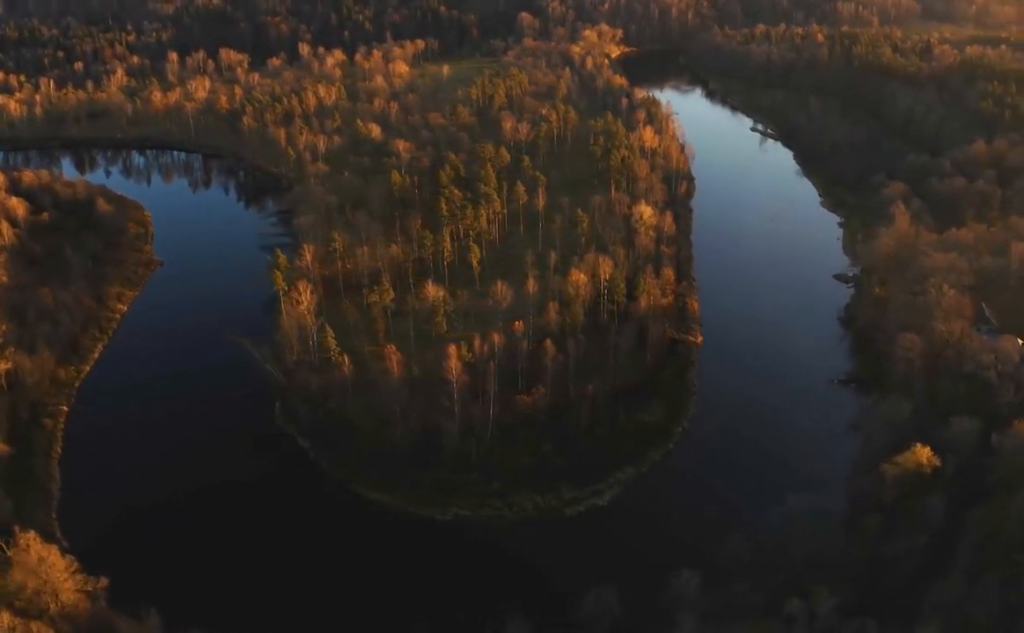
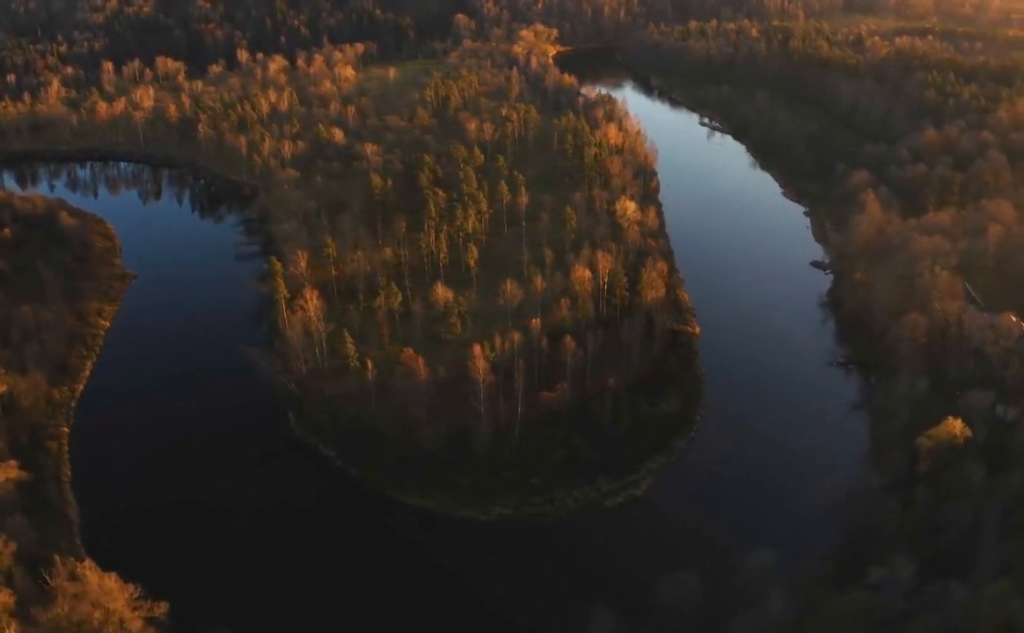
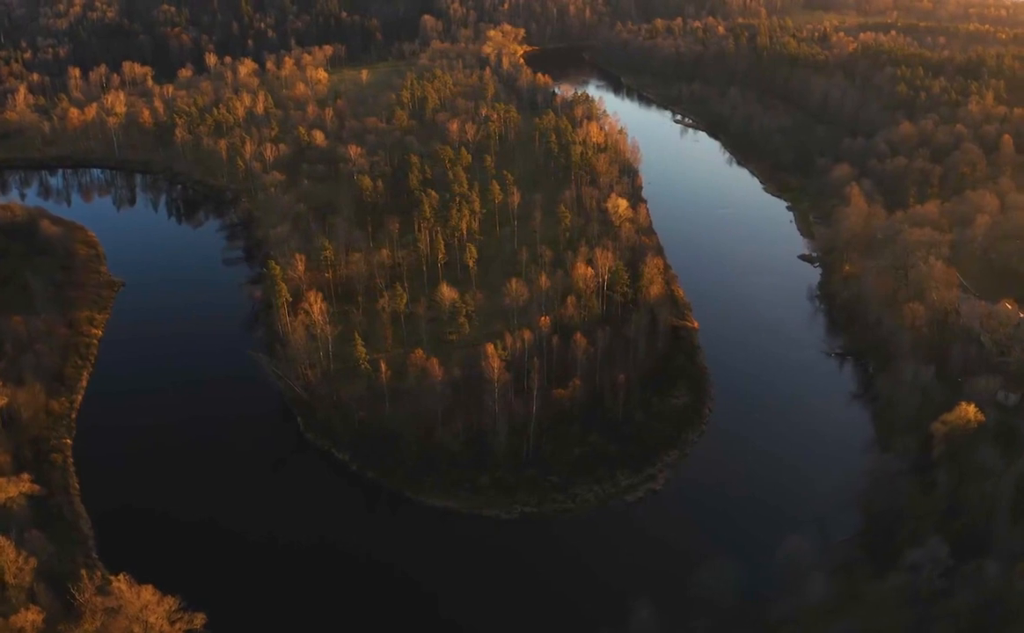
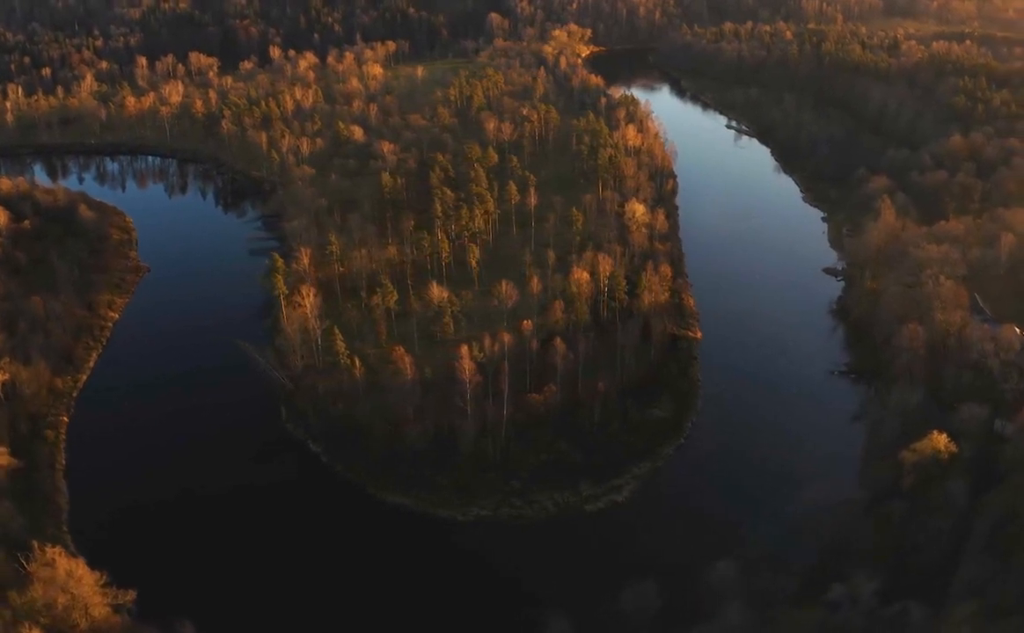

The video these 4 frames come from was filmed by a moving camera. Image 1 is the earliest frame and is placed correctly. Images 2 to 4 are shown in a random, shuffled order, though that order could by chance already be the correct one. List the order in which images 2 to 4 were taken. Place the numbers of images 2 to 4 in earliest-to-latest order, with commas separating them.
4, 2, 3
